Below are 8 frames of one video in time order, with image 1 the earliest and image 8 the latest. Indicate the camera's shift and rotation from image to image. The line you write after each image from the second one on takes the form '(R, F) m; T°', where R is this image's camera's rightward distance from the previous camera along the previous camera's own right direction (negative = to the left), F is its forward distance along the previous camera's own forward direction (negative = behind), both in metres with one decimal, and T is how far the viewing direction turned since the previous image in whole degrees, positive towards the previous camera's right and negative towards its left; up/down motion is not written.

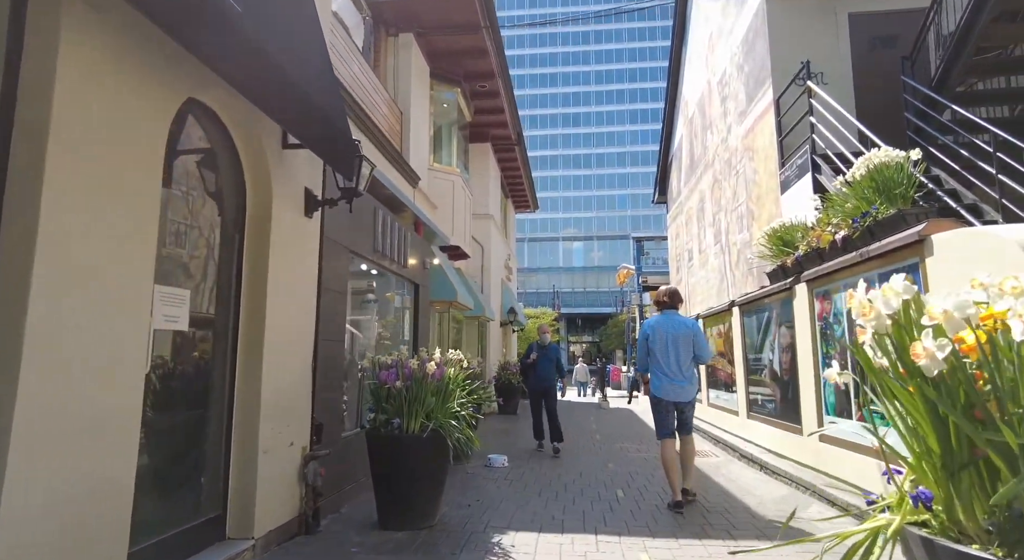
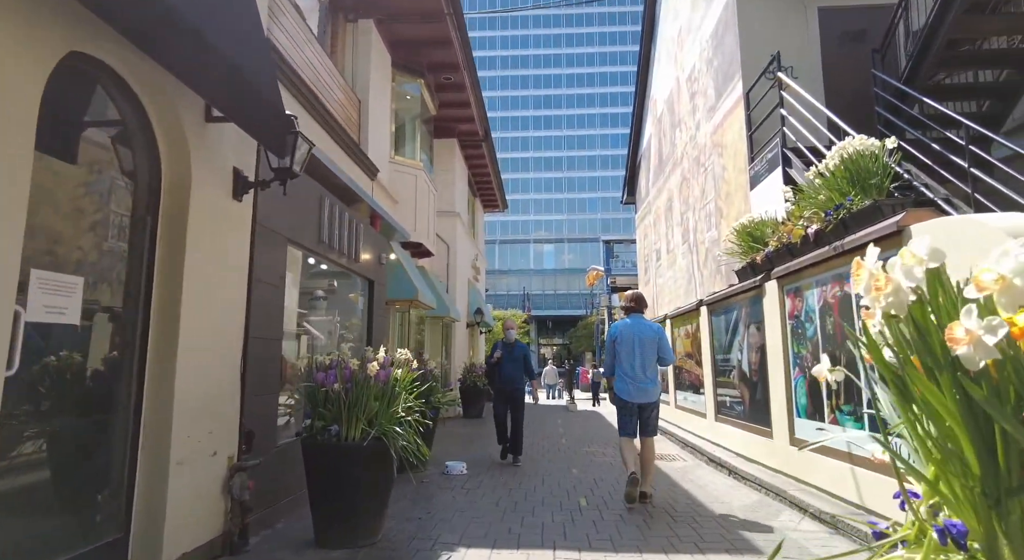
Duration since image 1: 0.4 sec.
(+0.1, +0.4) m; +3°
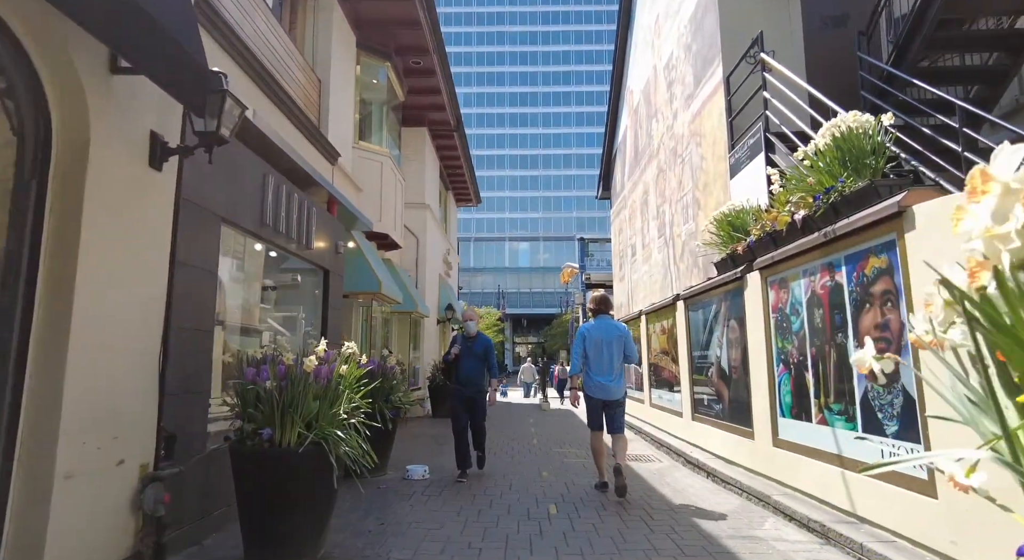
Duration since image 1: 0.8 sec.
(+0.1, +0.4) m; +2°
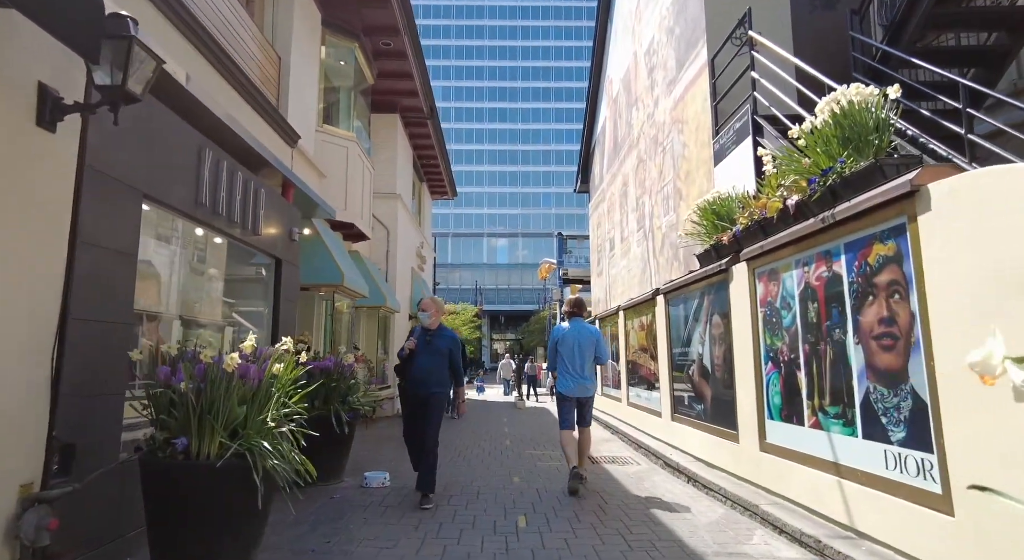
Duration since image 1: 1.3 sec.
(+0.1, +0.5) m; +2°
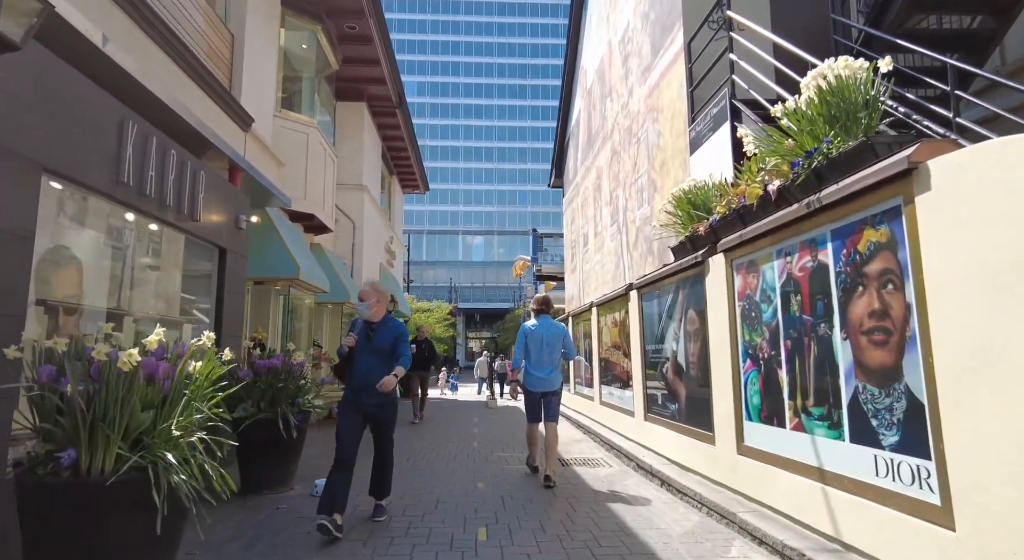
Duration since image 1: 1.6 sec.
(+0.1, +0.4) m; +2°
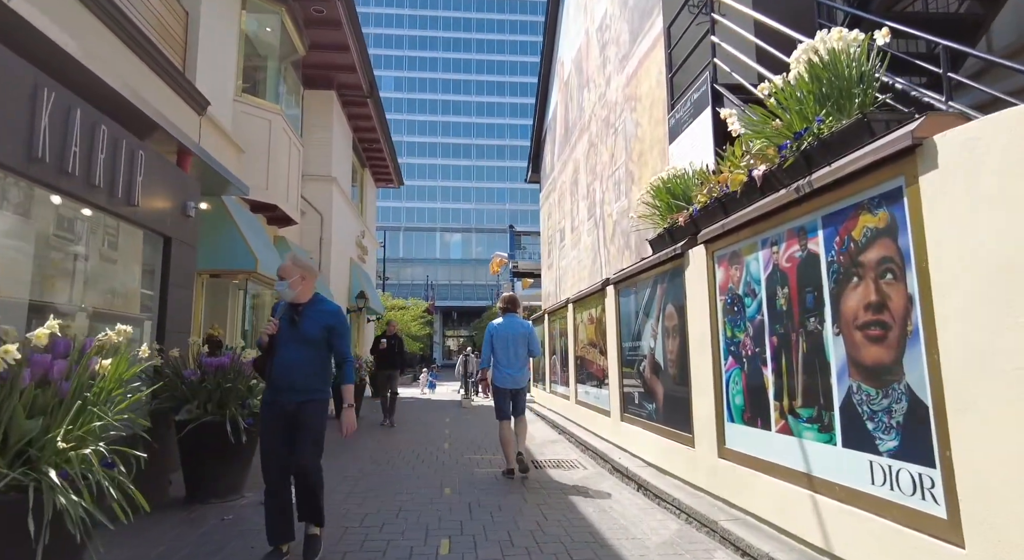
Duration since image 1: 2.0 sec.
(+0.1, +0.3) m; +2°
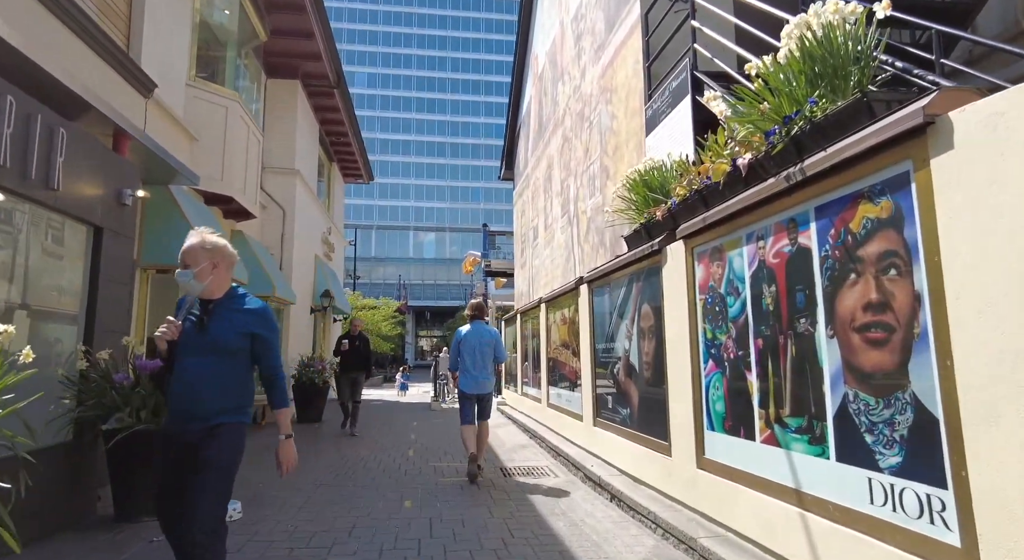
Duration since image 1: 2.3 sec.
(+0.1, +0.3) m; +3°
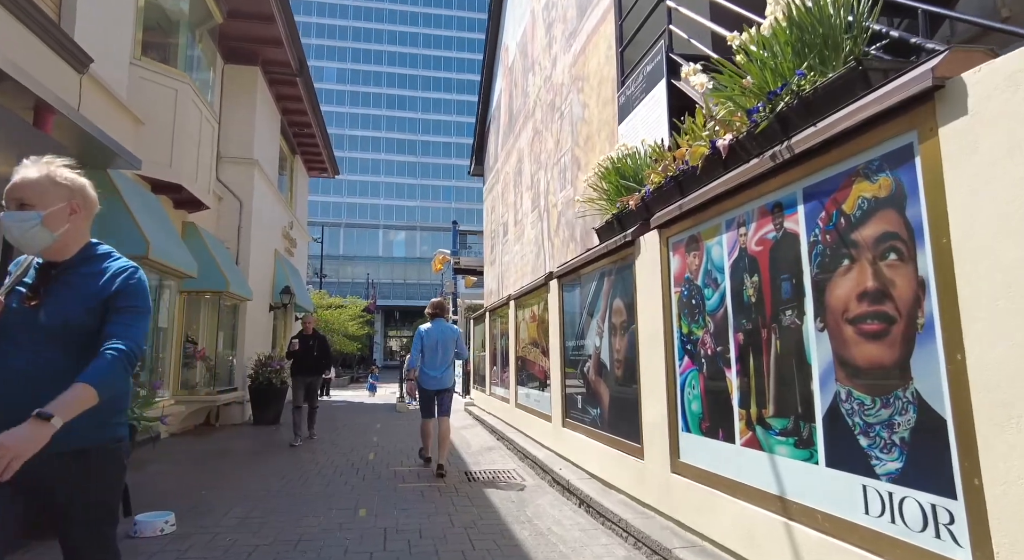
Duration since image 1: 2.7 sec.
(+0.1, +0.3) m; +3°
